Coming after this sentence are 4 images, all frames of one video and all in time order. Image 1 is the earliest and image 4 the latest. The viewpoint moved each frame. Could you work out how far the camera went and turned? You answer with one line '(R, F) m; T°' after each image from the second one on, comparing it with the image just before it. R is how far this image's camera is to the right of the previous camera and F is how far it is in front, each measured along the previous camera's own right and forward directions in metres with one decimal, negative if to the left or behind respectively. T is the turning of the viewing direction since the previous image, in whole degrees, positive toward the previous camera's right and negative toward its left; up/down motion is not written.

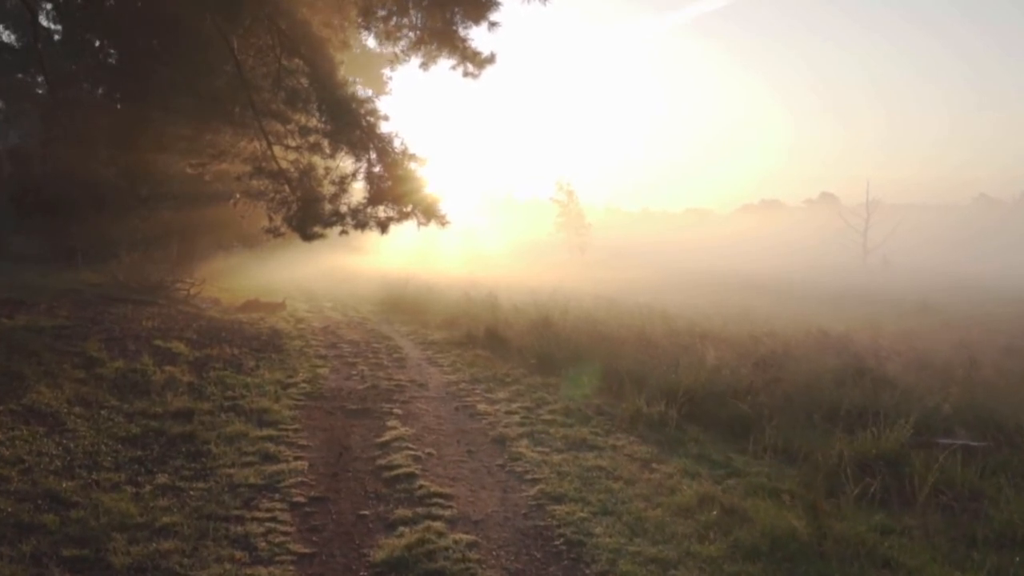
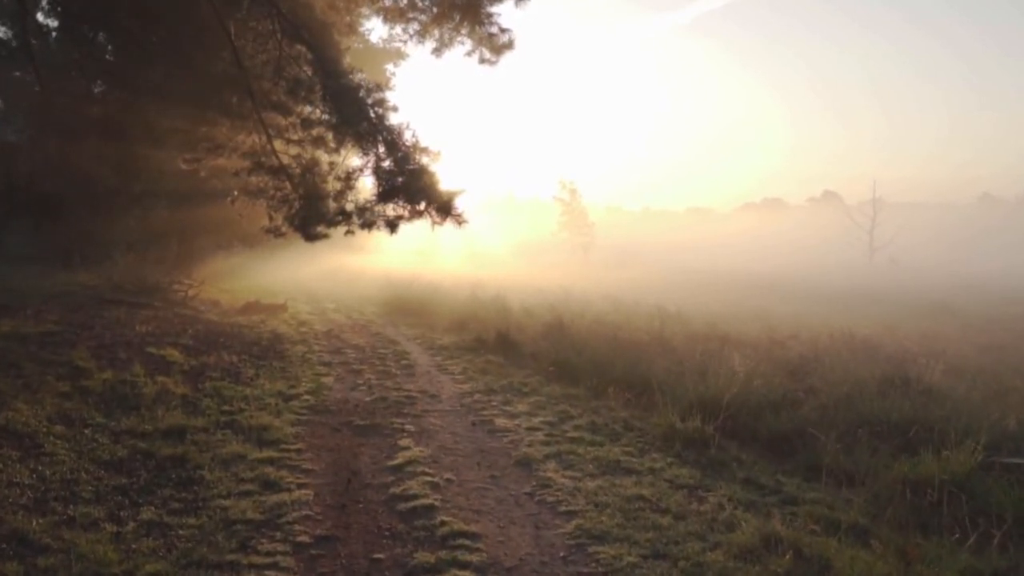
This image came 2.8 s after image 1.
(-0.2, +0.8) m; 0°
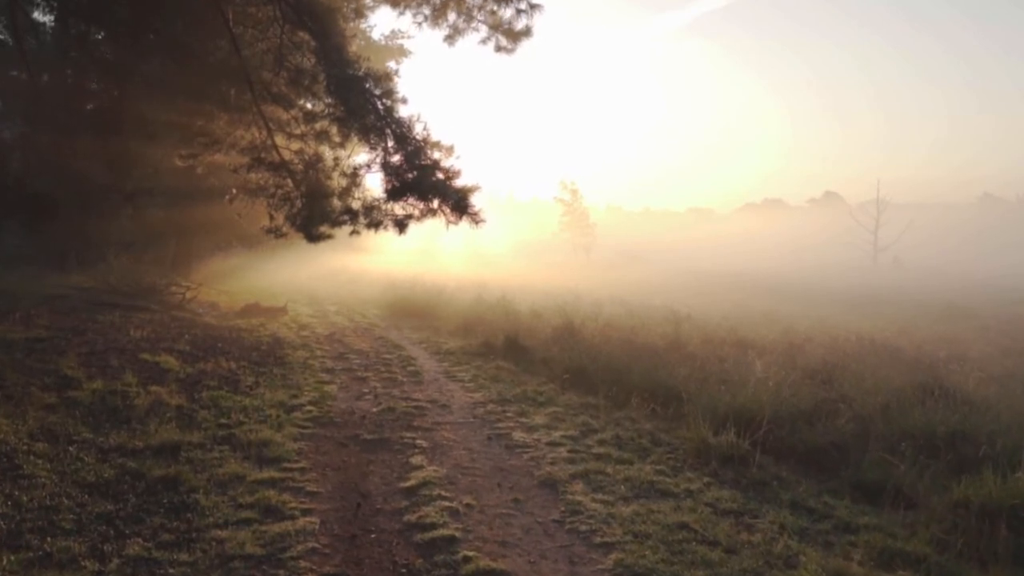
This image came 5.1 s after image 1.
(-0.2, +0.6) m; 0°
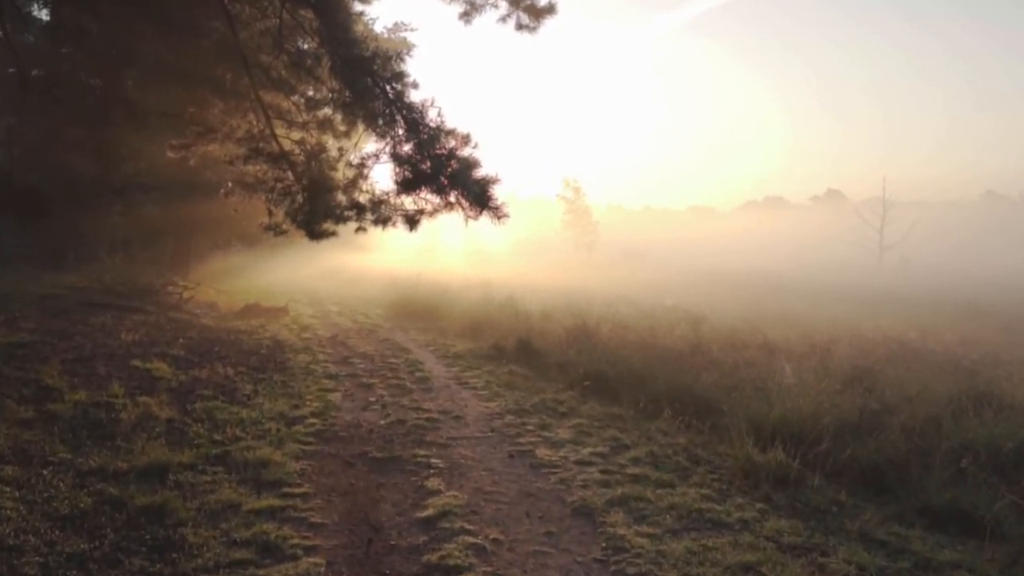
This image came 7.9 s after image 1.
(-0.2, +0.8) m; 0°
